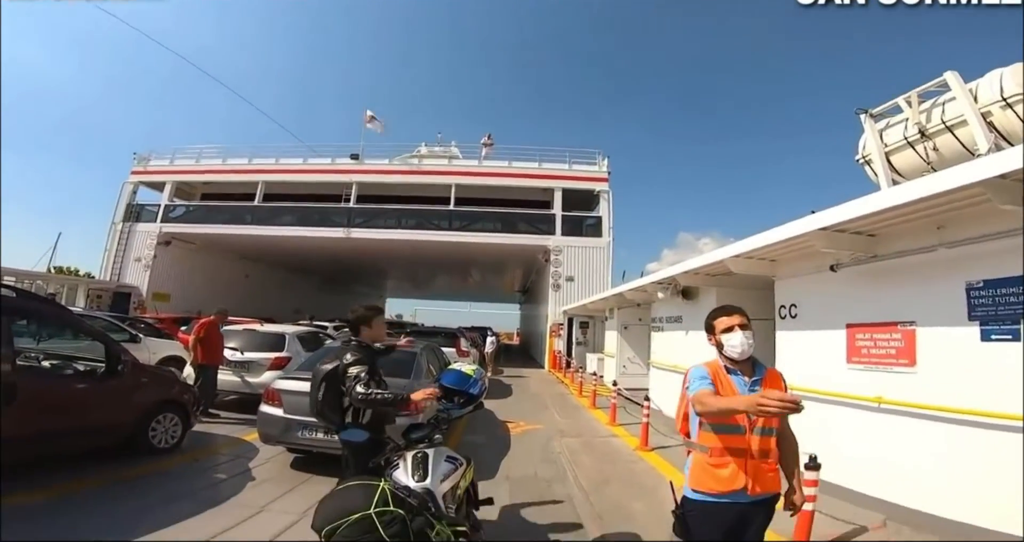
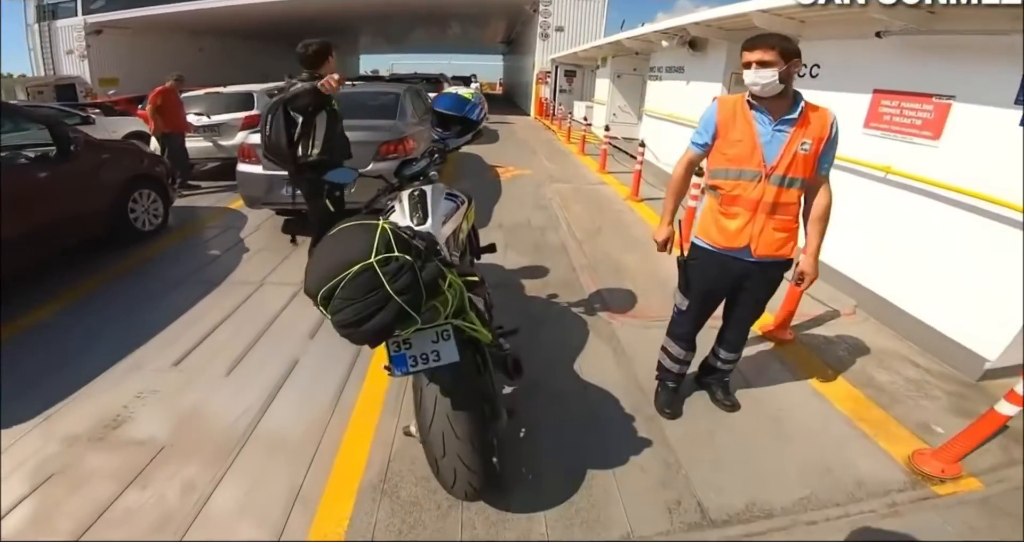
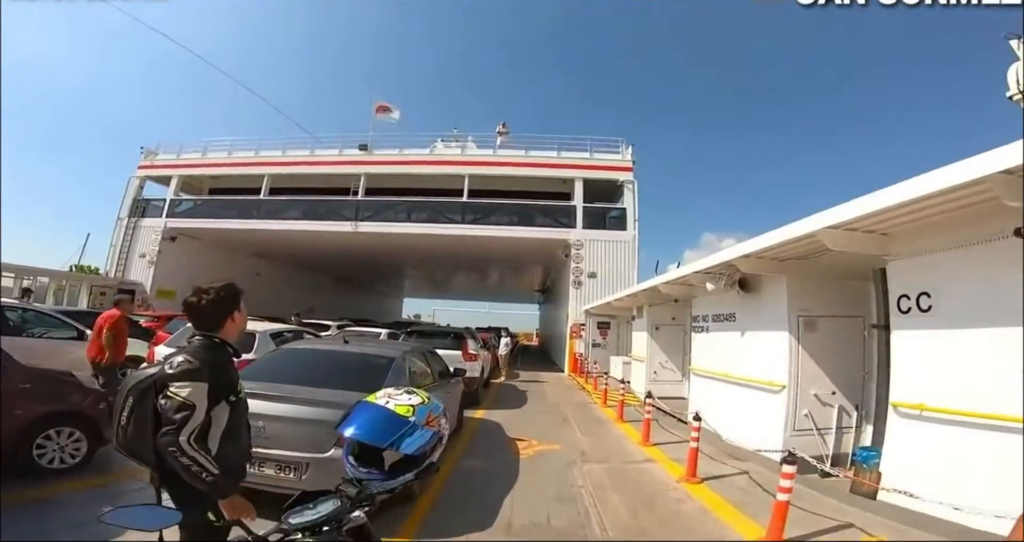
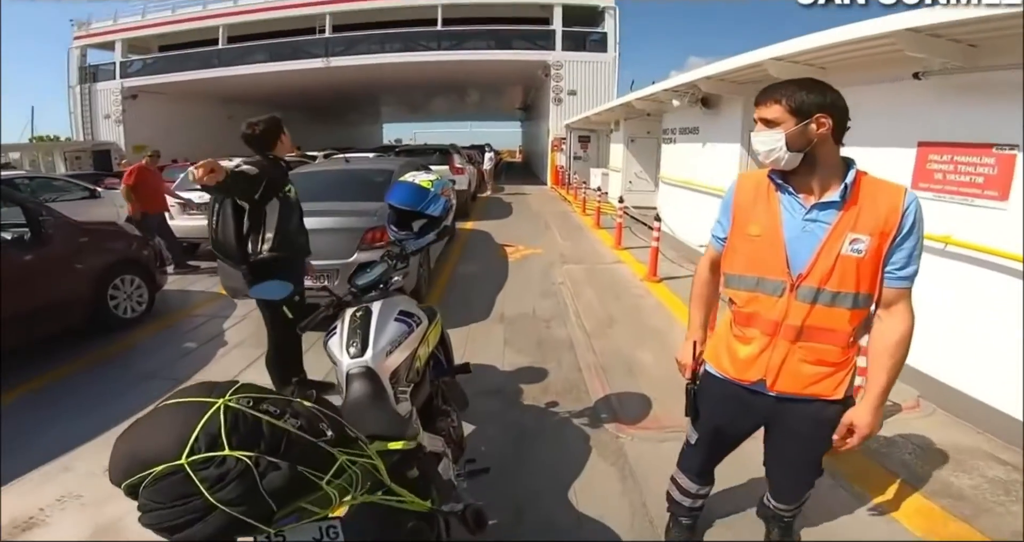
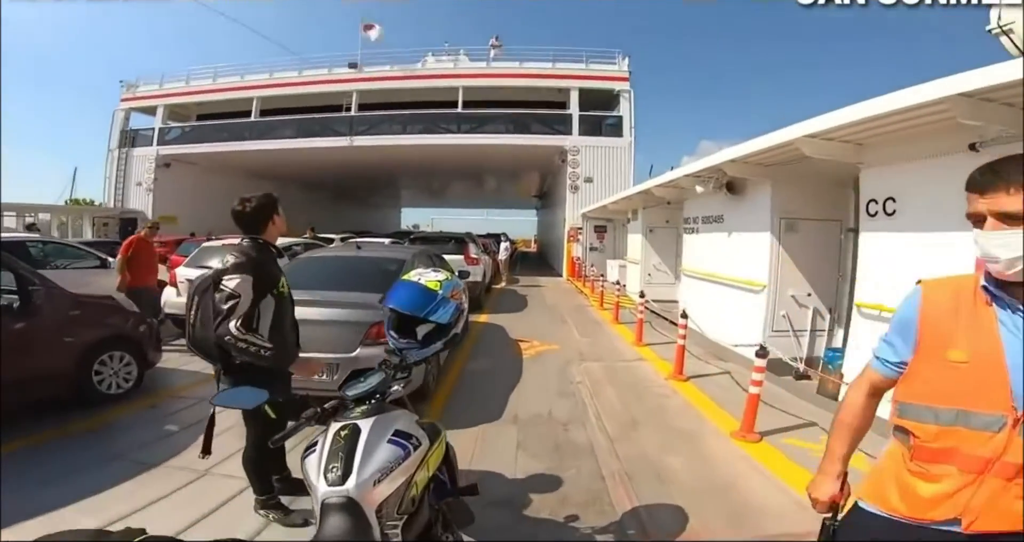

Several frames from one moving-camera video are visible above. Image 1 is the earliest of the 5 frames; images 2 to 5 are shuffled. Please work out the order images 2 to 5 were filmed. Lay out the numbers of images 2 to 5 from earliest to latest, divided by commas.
2, 4, 5, 3
